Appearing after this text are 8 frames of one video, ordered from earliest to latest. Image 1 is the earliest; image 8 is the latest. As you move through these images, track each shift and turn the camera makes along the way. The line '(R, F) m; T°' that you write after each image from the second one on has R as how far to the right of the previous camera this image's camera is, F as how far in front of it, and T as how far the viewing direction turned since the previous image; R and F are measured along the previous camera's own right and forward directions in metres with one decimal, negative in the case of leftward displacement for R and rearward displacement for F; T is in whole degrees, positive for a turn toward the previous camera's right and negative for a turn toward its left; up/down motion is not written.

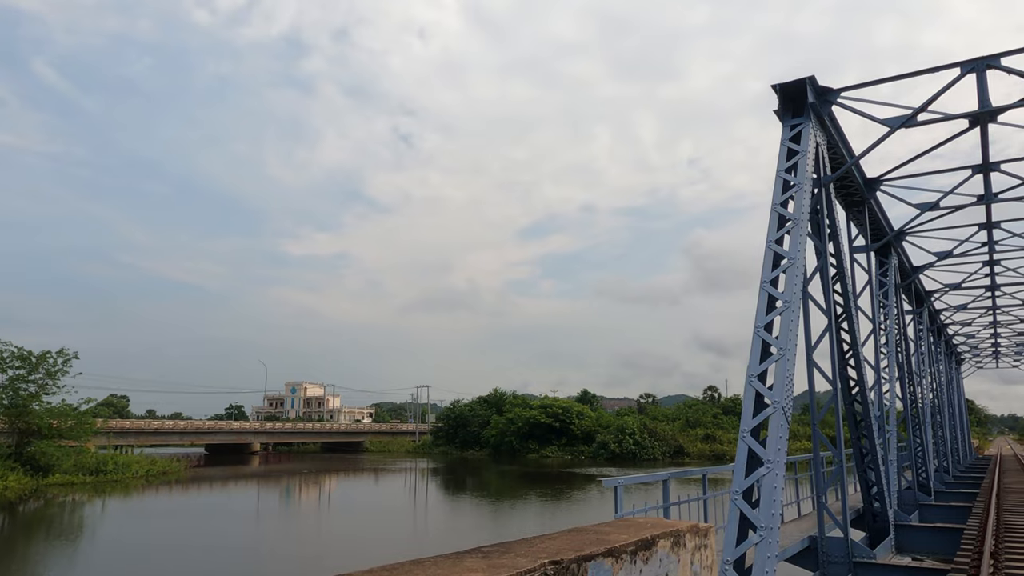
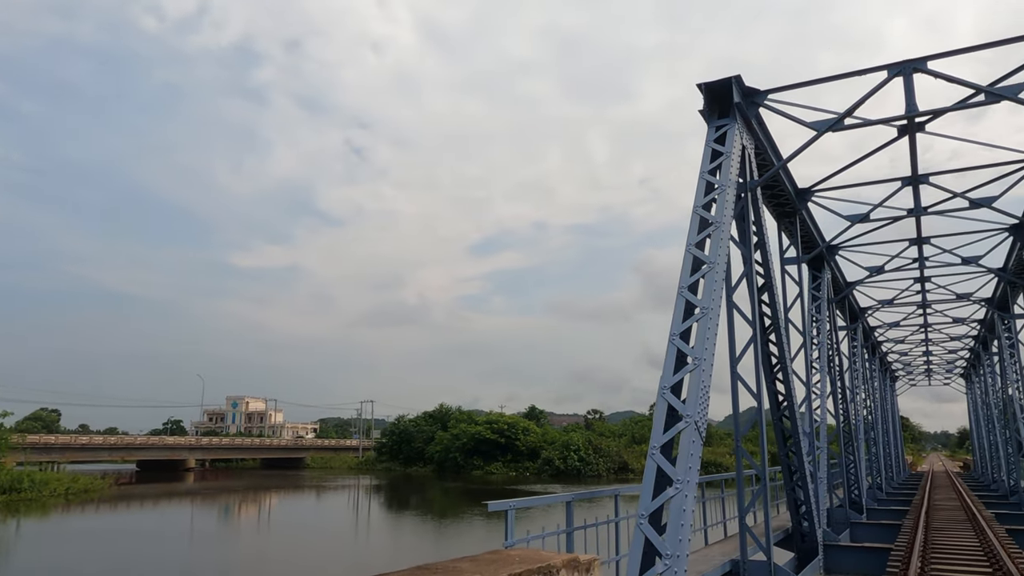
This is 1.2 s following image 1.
(+0.5, +0.6) m; +4°
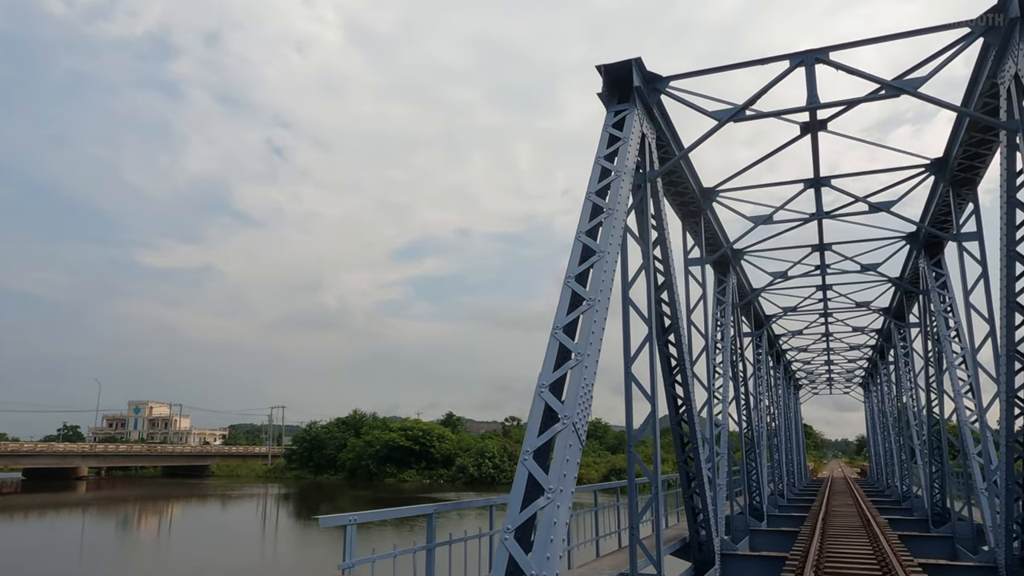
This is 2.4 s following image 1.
(+0.5, +0.7) m; +6°
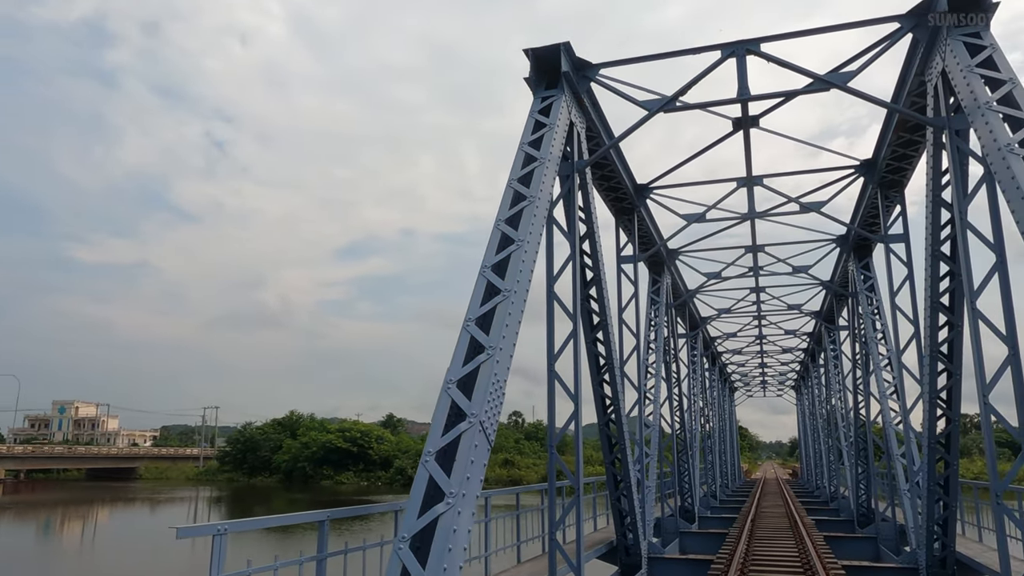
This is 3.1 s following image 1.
(+0.3, +0.4) m; +4°
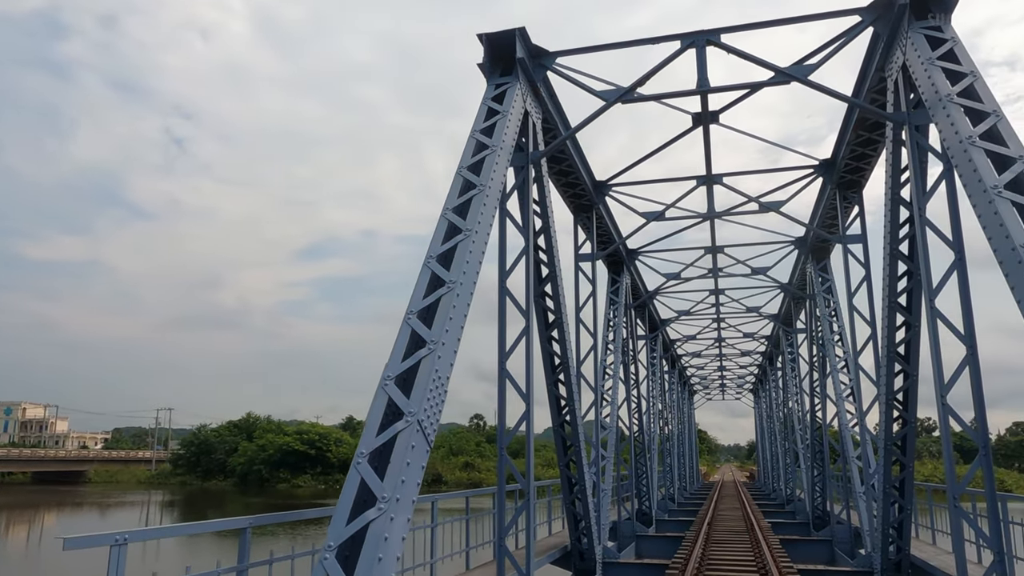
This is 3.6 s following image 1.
(+0.1, +0.3) m; +3°
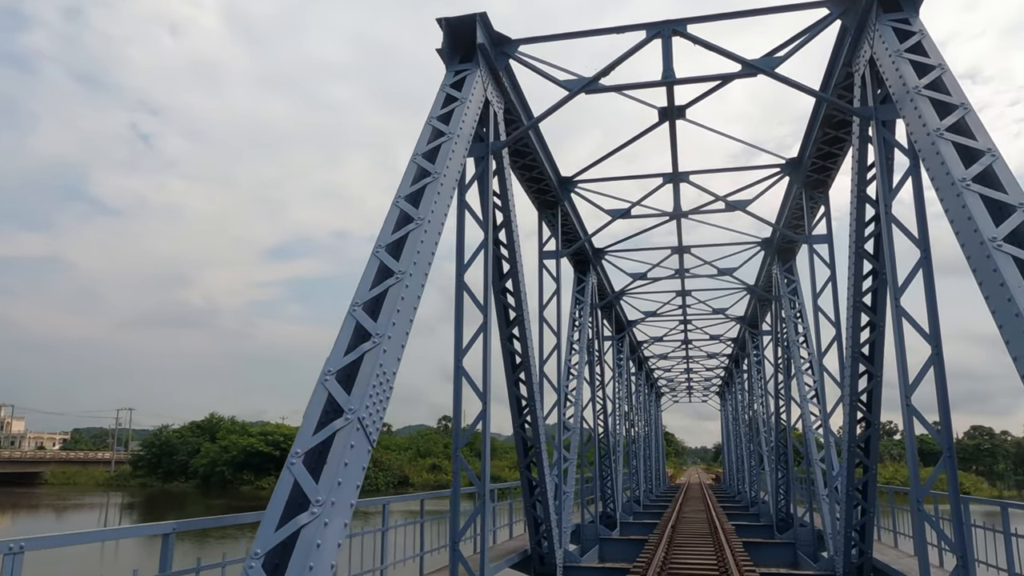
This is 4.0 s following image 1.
(+0.1, +0.3) m; +2°
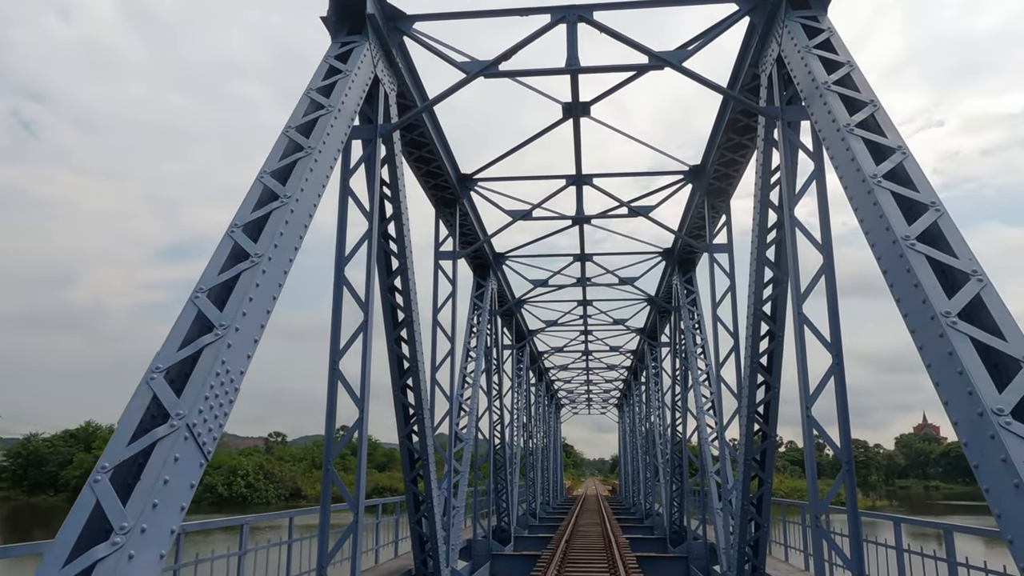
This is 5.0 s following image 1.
(+0.2, +0.6) m; +7°
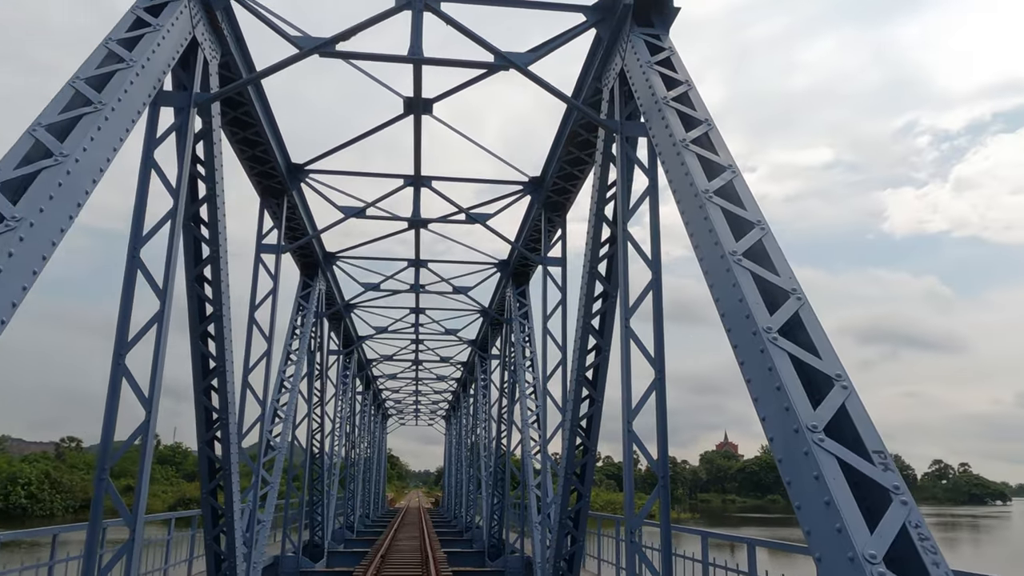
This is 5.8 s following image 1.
(+0.1, +0.3) m; +12°
